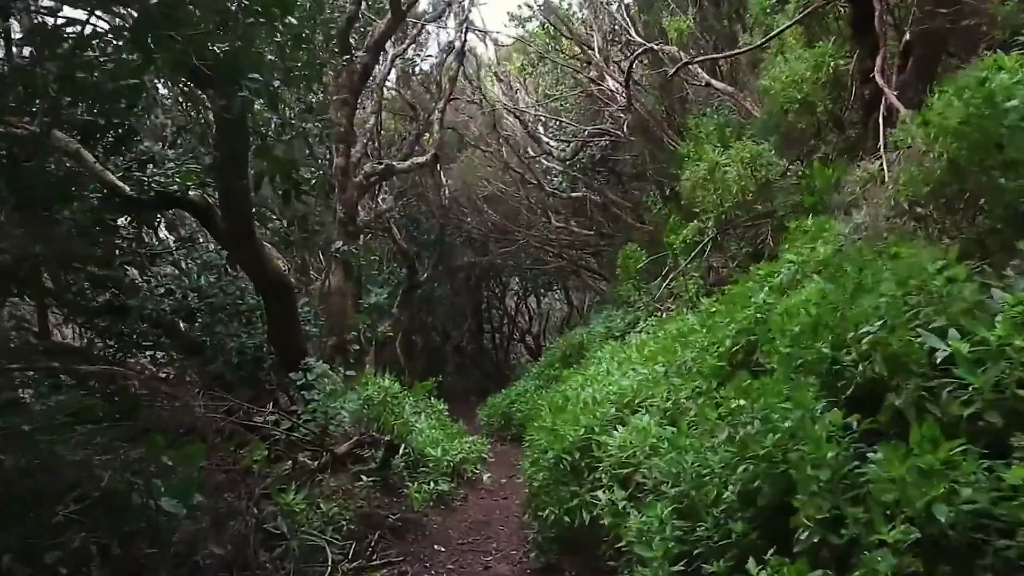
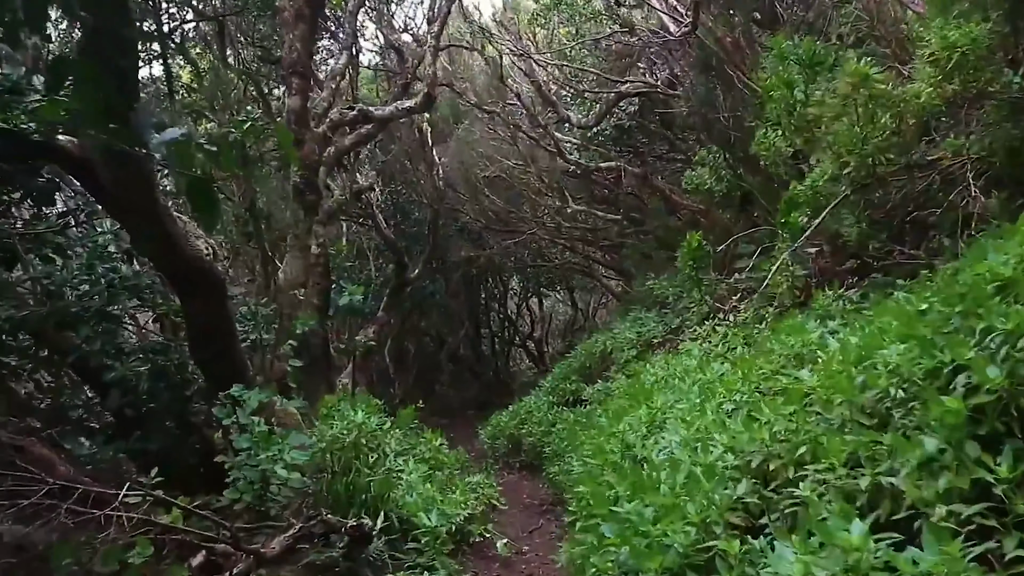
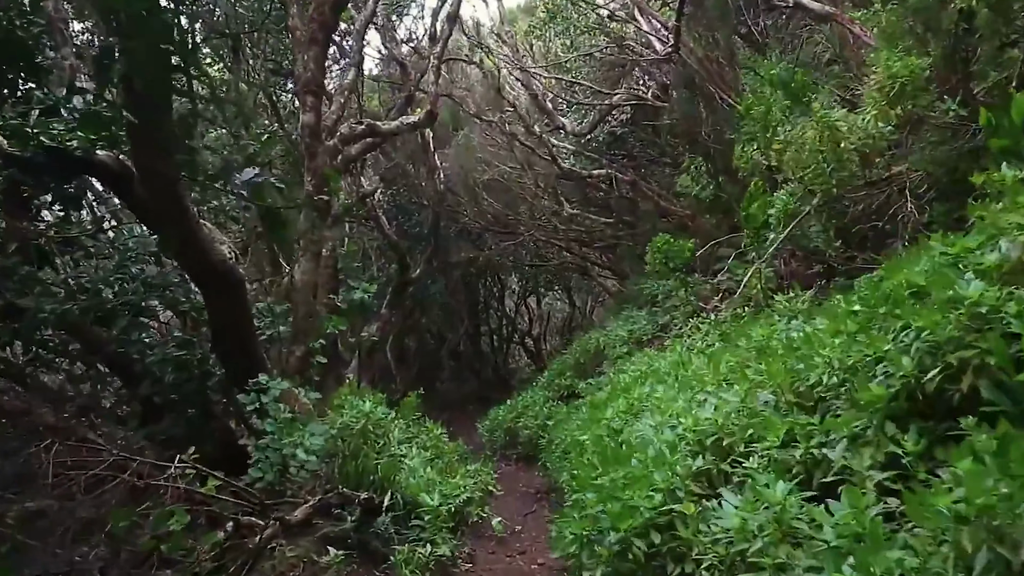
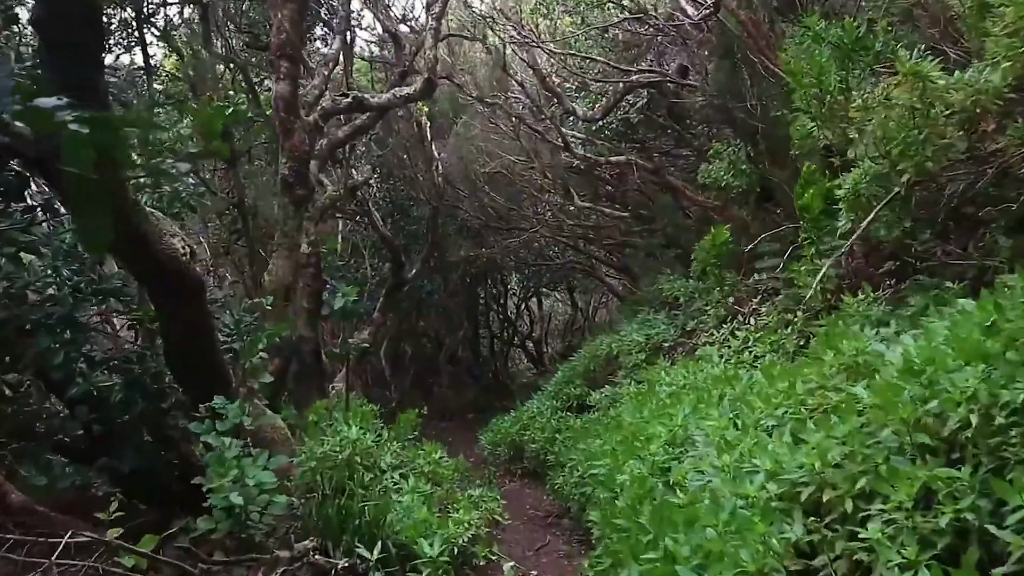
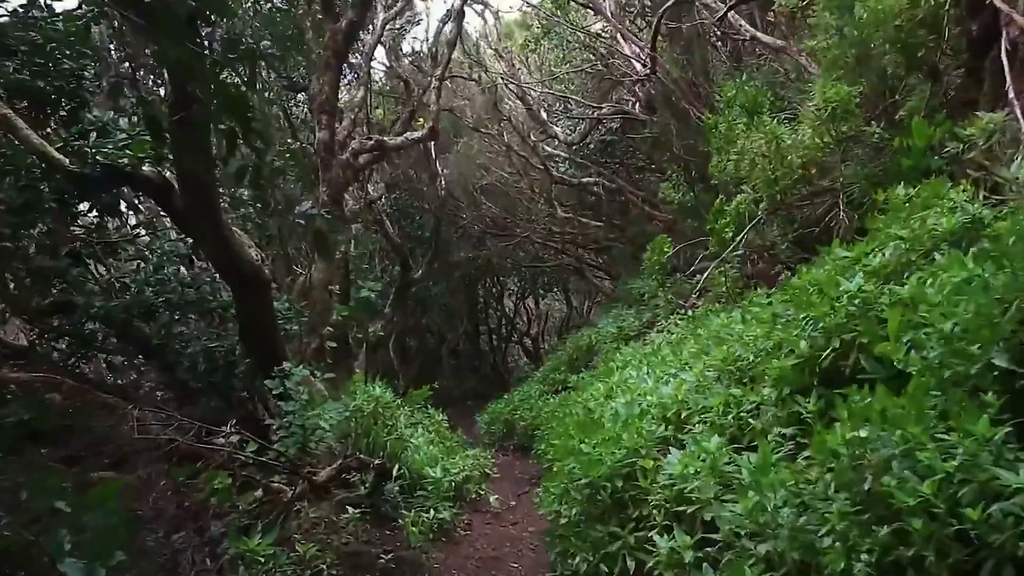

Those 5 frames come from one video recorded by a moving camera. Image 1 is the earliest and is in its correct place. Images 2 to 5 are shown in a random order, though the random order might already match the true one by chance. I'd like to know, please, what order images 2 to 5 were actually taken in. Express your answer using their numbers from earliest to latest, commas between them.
5, 3, 2, 4
